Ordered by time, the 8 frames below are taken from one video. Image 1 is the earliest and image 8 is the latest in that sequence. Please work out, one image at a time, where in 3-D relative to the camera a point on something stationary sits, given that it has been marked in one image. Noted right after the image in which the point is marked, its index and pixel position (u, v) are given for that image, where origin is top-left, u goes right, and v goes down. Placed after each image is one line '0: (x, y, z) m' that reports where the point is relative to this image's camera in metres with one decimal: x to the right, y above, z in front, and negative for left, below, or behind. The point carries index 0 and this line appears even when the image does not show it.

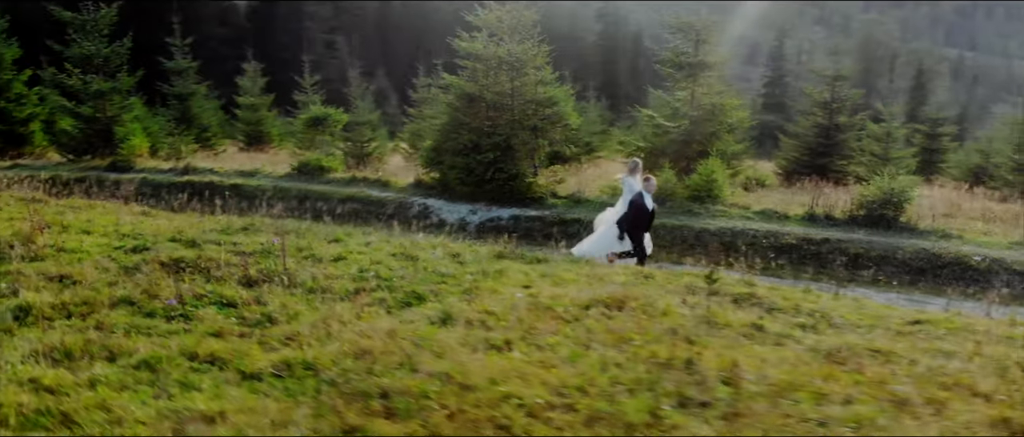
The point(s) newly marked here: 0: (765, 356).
0: (+1.7, -0.9, +6.4) m
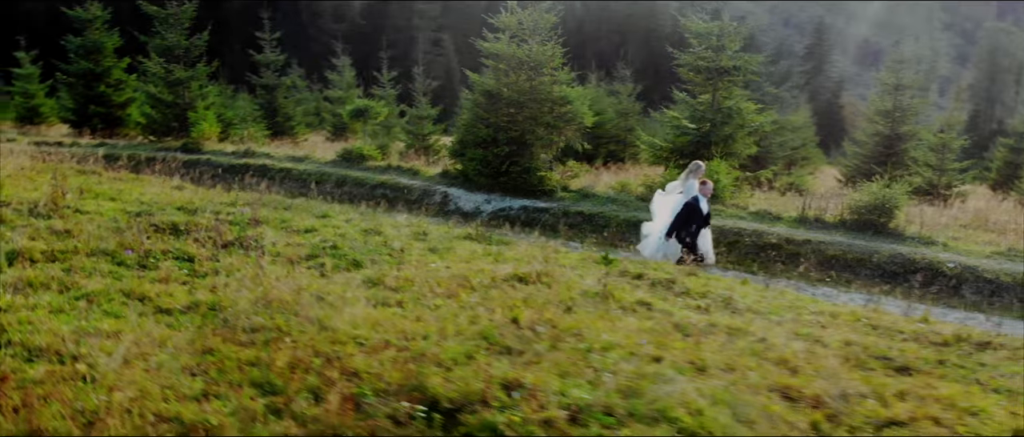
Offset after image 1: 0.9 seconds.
0: (+0.8, -0.8, +7.3) m
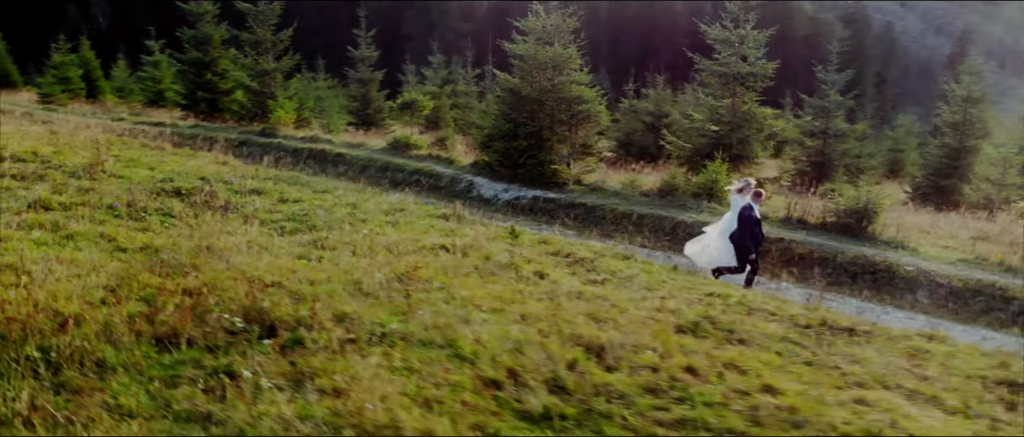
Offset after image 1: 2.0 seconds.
0: (-0.3, -0.6, +8.6) m
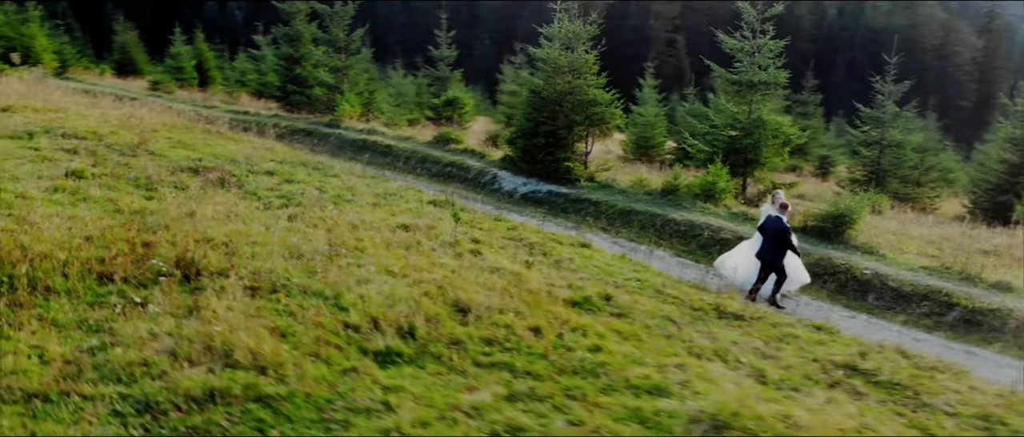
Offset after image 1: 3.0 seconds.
0: (-1.2, -0.4, +10.1) m
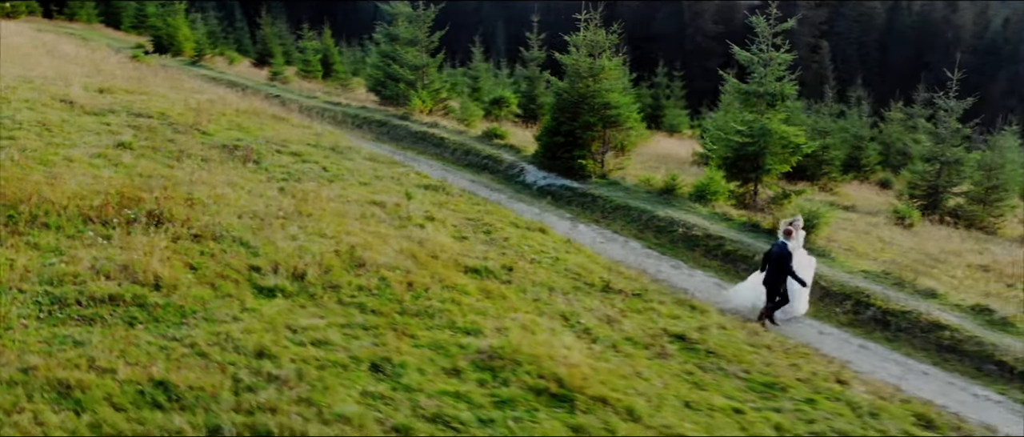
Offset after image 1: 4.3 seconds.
0: (-2.2, 0.0, +12.4) m
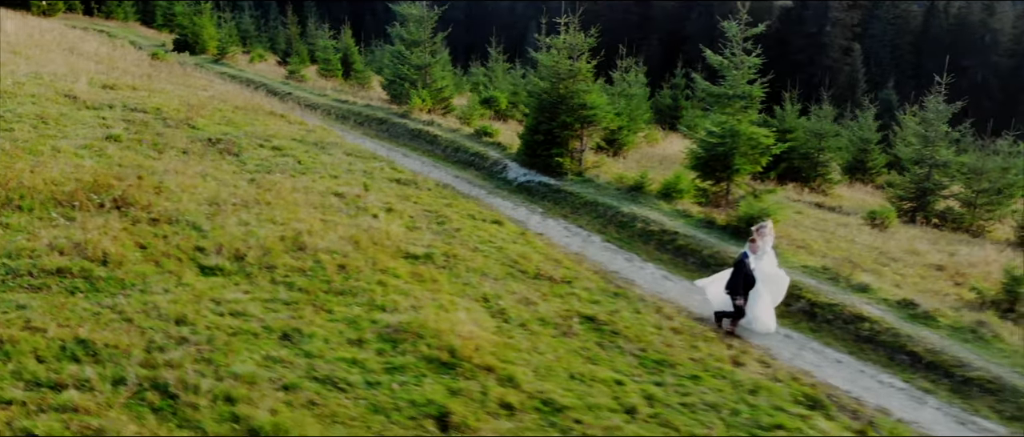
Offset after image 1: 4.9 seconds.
0: (-3.1, +0.1, +13.5) m
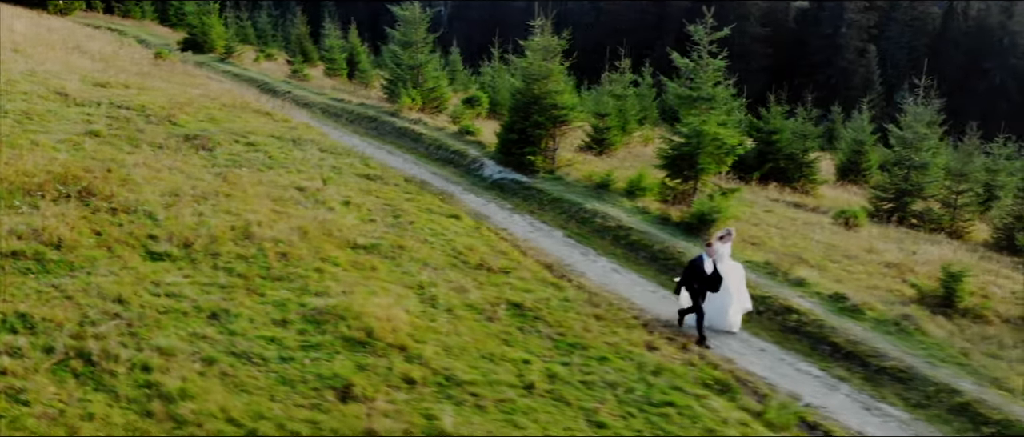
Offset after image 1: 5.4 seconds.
0: (-3.9, +0.3, +14.3) m
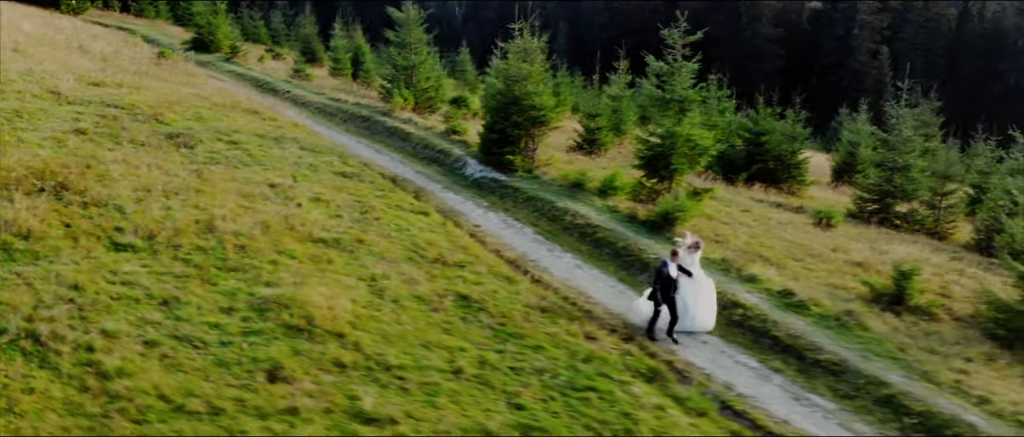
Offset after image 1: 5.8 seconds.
0: (-4.6, +0.3, +15.0) m
